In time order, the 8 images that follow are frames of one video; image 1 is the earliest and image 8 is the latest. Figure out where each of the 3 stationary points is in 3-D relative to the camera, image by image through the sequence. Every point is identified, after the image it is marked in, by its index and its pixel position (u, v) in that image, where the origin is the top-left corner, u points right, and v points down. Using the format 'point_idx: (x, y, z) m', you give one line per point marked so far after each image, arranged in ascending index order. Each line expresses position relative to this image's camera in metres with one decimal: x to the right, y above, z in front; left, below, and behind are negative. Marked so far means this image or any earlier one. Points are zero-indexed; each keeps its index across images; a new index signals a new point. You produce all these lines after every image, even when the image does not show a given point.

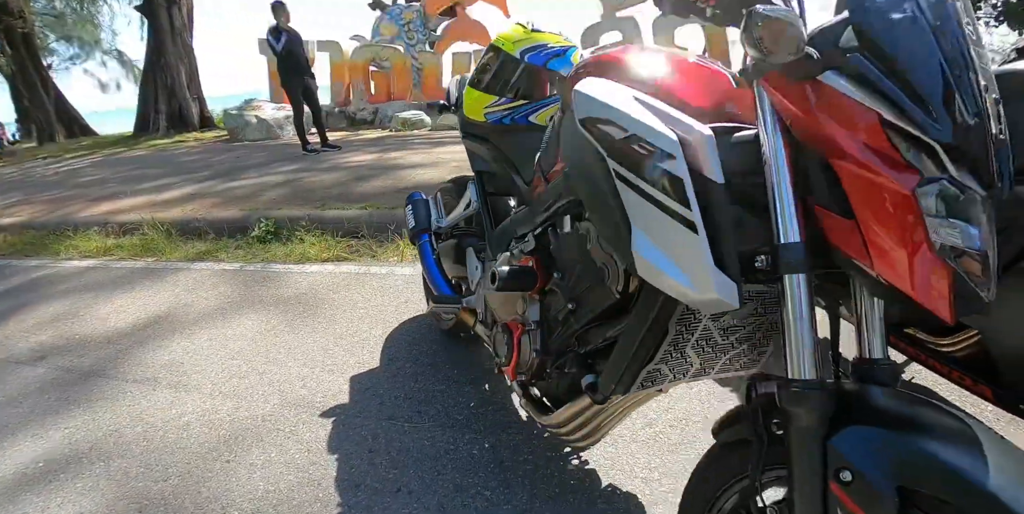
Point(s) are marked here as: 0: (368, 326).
0: (-0.8, -0.4, +3.1) m
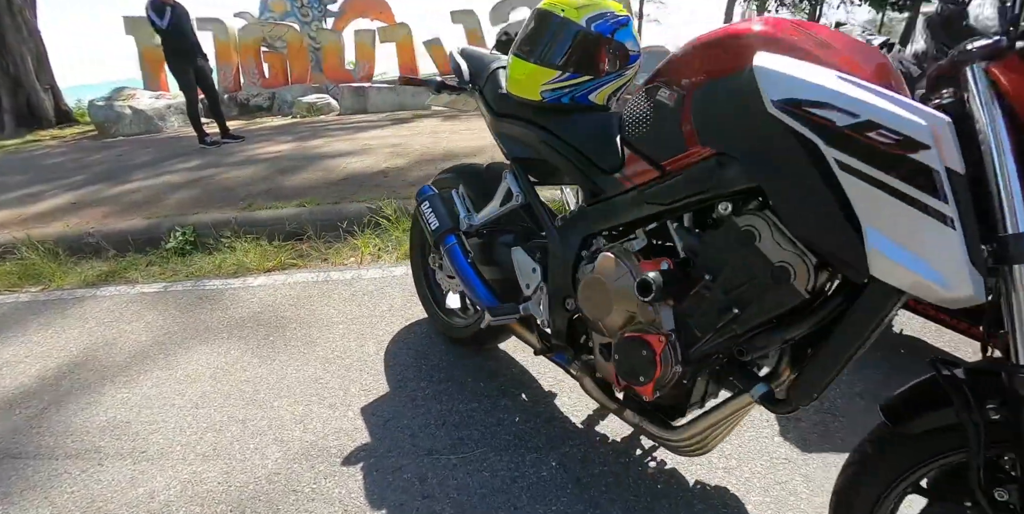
0: (-0.7, -0.4, +2.7) m
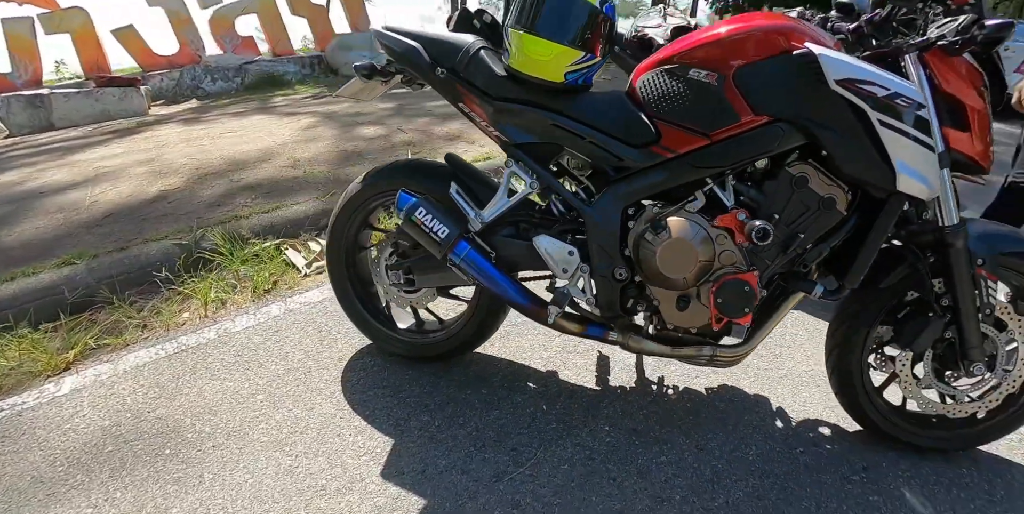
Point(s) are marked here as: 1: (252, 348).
0: (-0.8, -0.6, +2.2) m
1: (-1.1, -0.4, +2.5) m
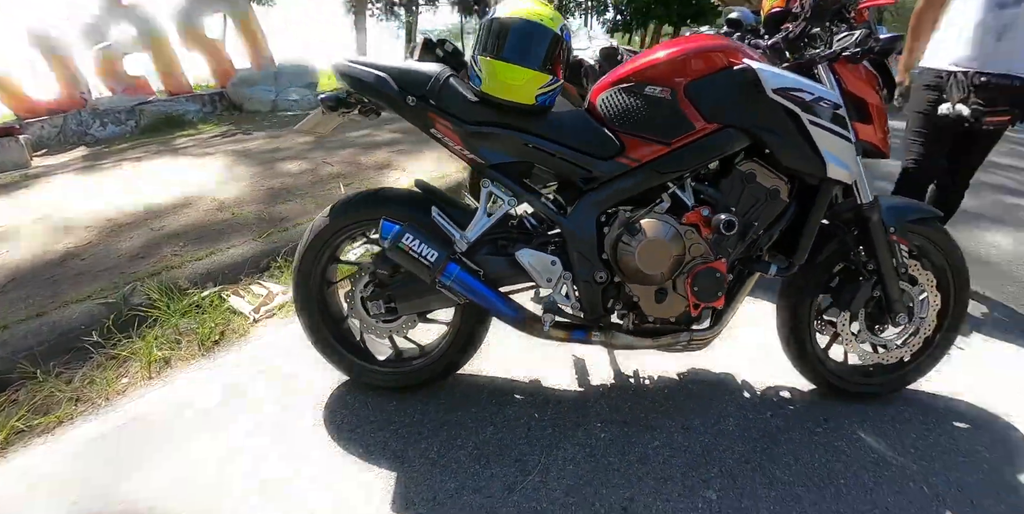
0: (-0.8, -0.7, +2.1) m
1: (-1.2, -0.6, +2.3) m
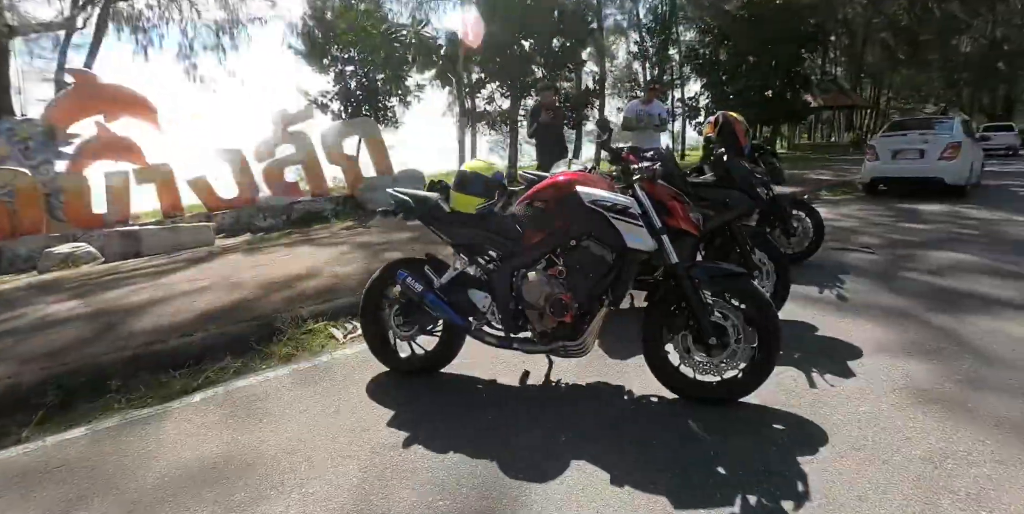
0: (-1.1, -0.9, +3.8) m
1: (-1.4, -0.8, +4.2) m
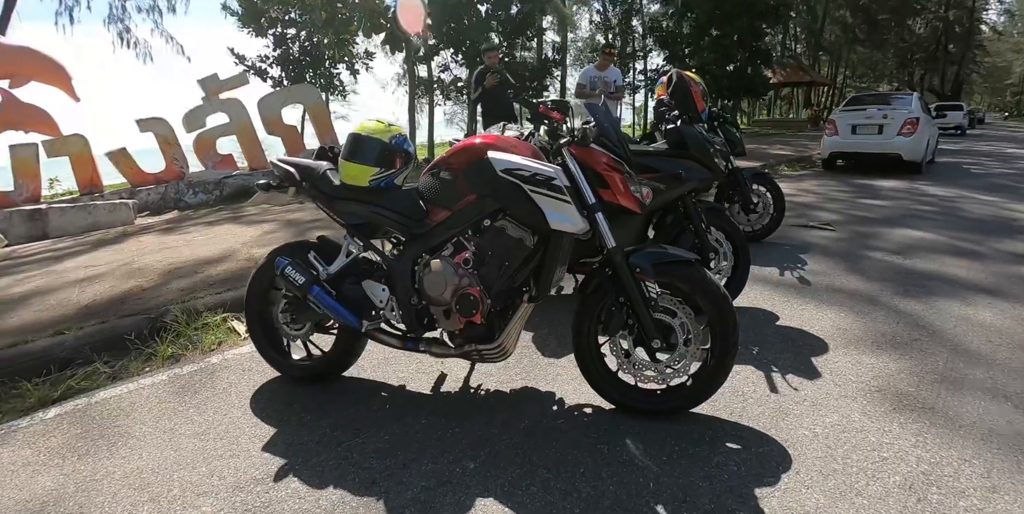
0: (-1.5, -0.8, +3.1) m
1: (-1.9, -0.7, +3.5) m
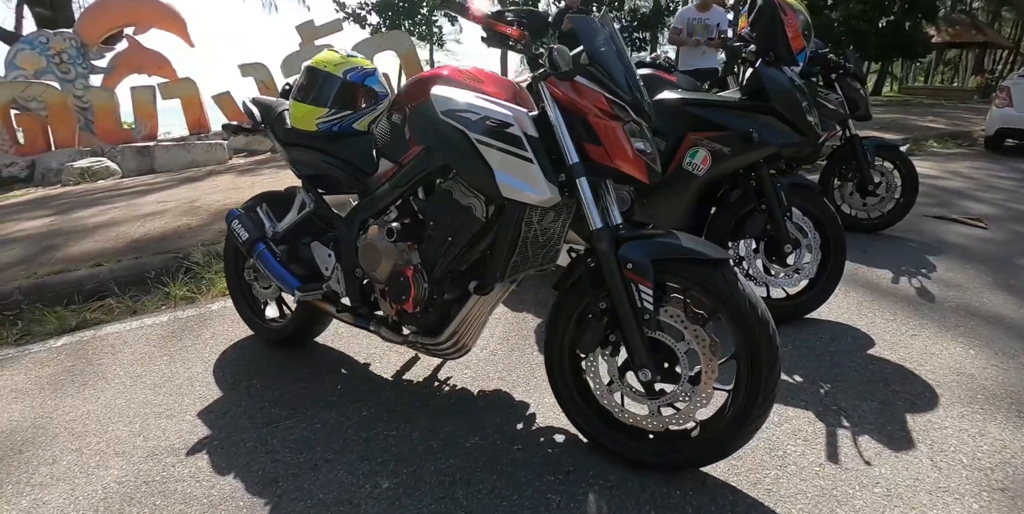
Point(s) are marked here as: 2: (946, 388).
0: (-1.6, -0.6, +2.8) m
1: (-1.9, -0.4, +3.2) m
2: (+1.7, -0.5, +2.3) m
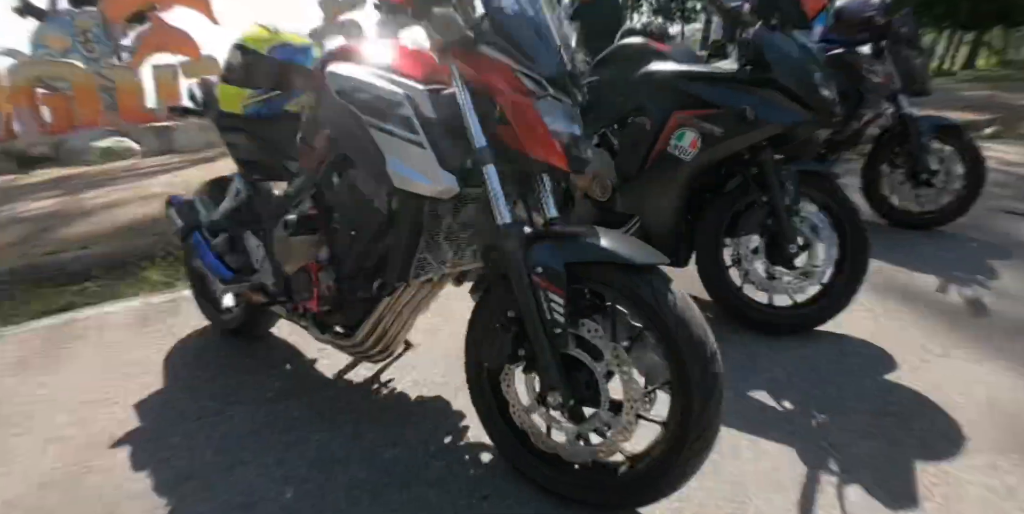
0: (-1.8, -0.5, +2.7) m
1: (-2.0, -0.3, +3.1) m
2: (+1.5, -0.5, +1.8) m
